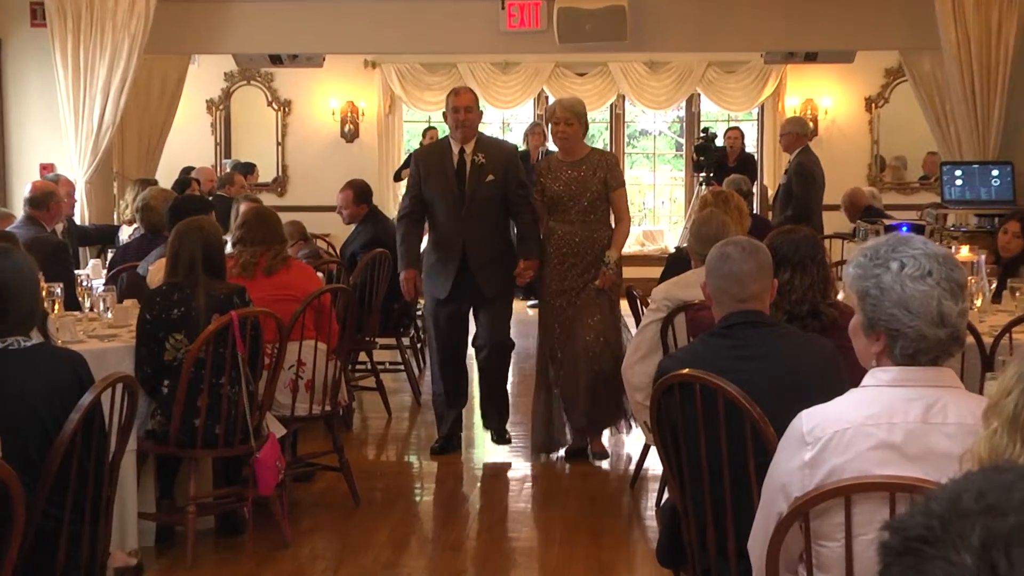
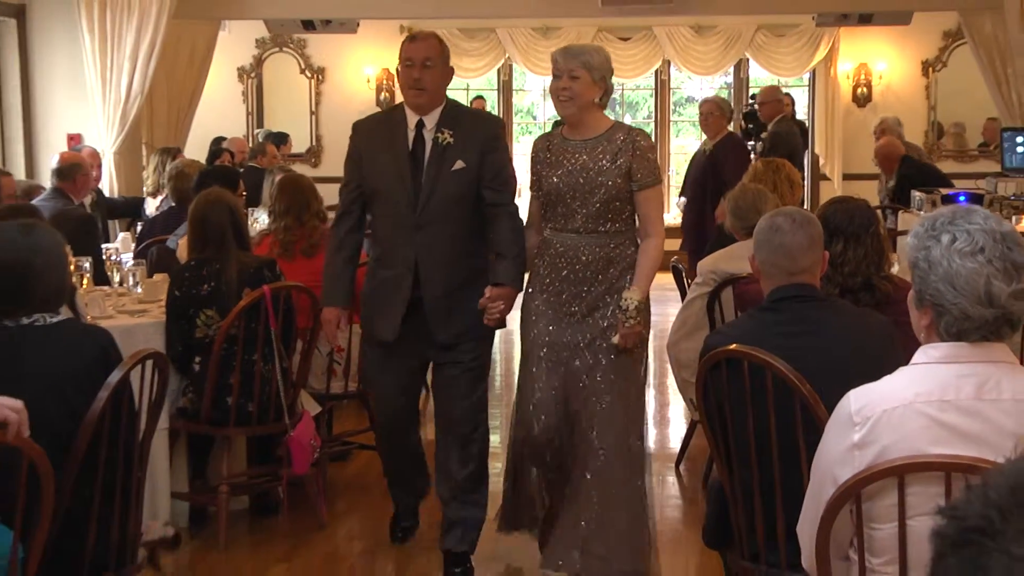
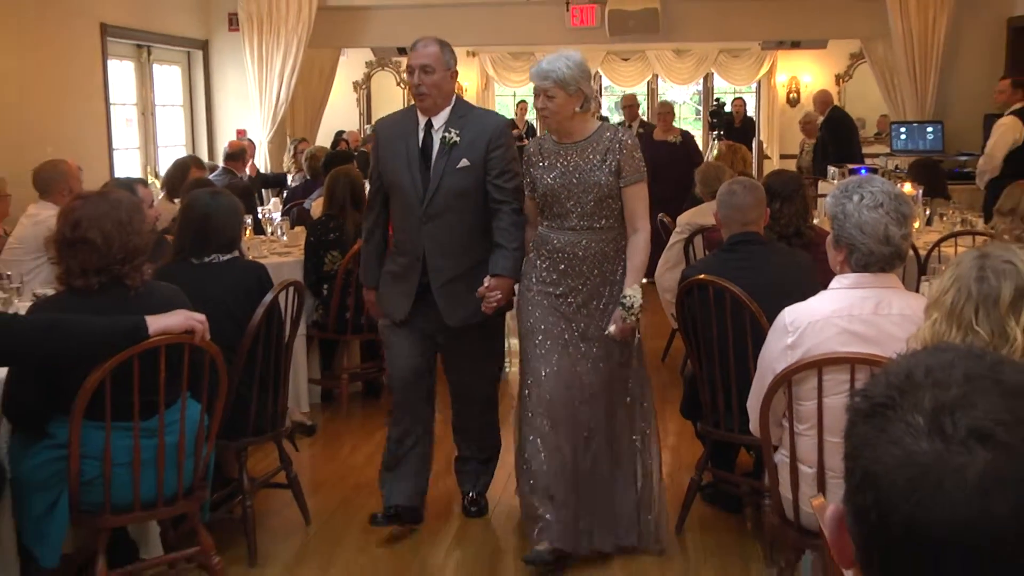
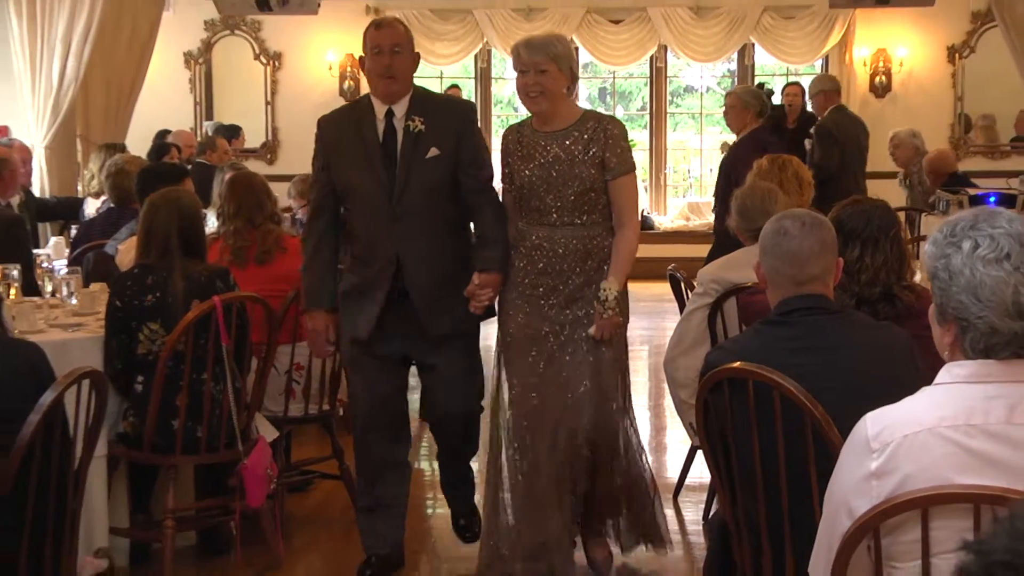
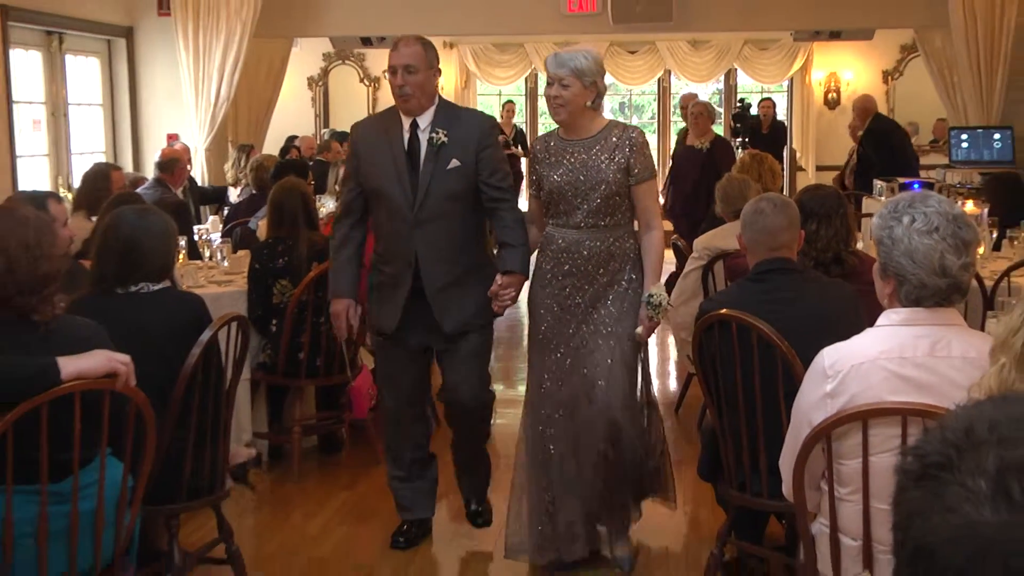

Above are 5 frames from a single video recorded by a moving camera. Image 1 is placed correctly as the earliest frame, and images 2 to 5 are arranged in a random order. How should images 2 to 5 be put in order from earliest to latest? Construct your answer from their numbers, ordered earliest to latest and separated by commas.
4, 2, 5, 3
